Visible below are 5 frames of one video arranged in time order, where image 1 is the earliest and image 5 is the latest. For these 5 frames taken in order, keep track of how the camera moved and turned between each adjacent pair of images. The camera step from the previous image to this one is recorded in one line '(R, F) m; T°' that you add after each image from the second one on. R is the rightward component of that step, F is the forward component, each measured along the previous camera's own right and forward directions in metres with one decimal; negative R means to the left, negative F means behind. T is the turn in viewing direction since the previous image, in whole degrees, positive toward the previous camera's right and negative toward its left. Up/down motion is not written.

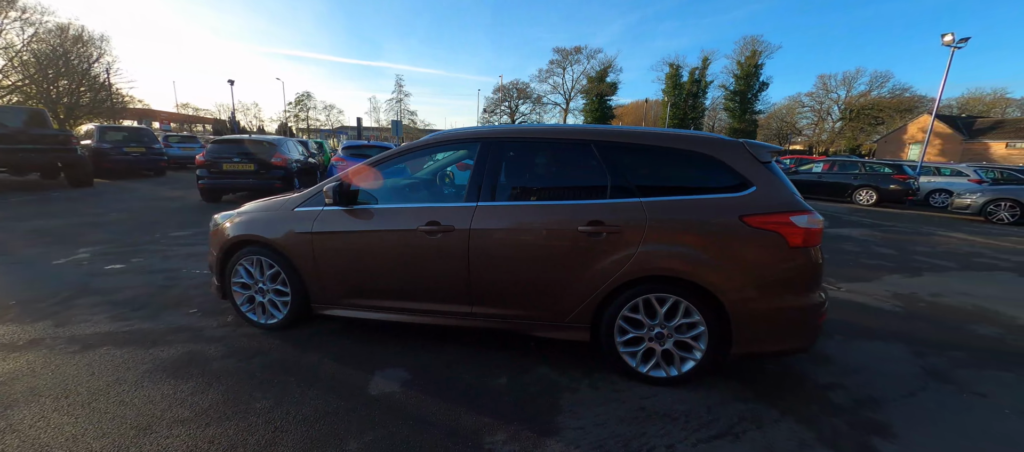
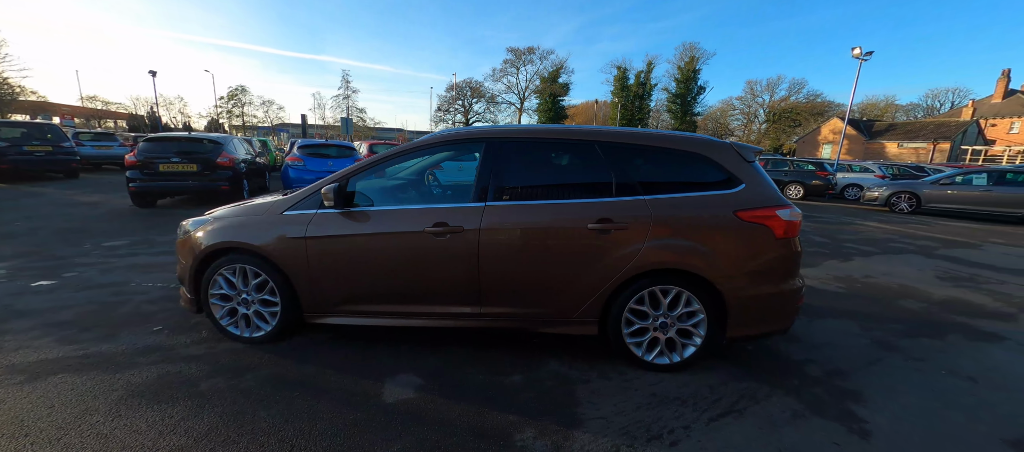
(-0.4, 0.0) m; +7°
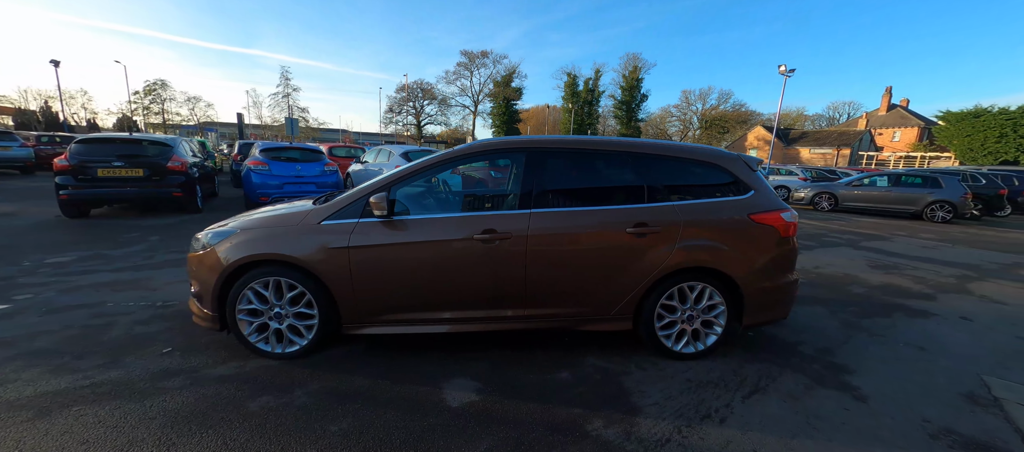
(-0.7, -0.1) m; +8°
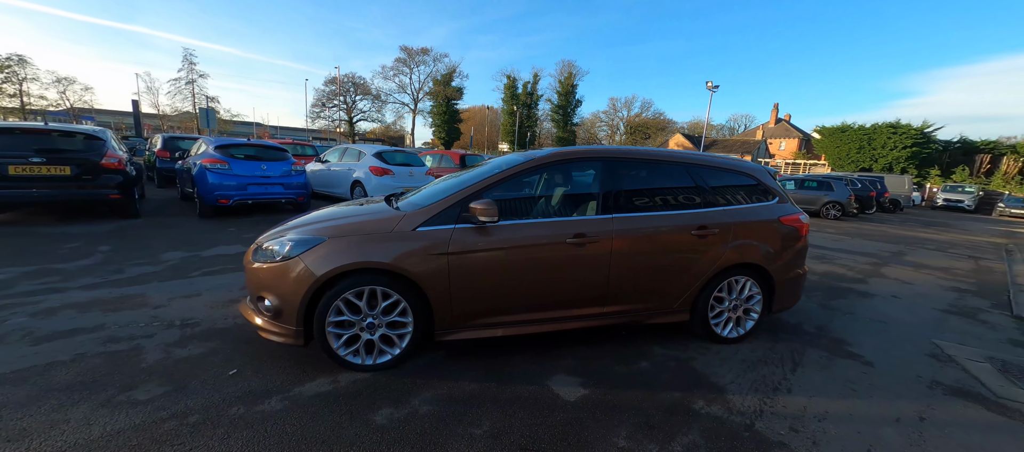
(-1.2, 0.0) m; +11°
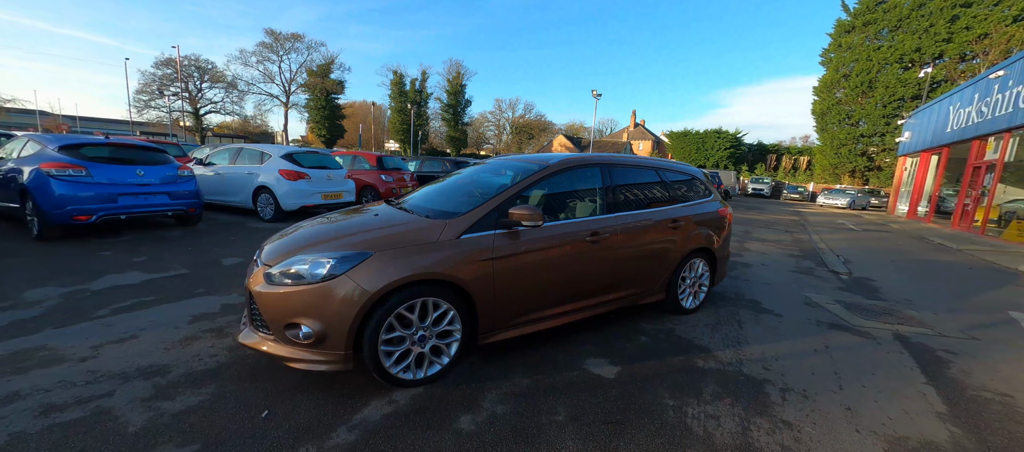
(-1.1, 0.0) m; +18°
